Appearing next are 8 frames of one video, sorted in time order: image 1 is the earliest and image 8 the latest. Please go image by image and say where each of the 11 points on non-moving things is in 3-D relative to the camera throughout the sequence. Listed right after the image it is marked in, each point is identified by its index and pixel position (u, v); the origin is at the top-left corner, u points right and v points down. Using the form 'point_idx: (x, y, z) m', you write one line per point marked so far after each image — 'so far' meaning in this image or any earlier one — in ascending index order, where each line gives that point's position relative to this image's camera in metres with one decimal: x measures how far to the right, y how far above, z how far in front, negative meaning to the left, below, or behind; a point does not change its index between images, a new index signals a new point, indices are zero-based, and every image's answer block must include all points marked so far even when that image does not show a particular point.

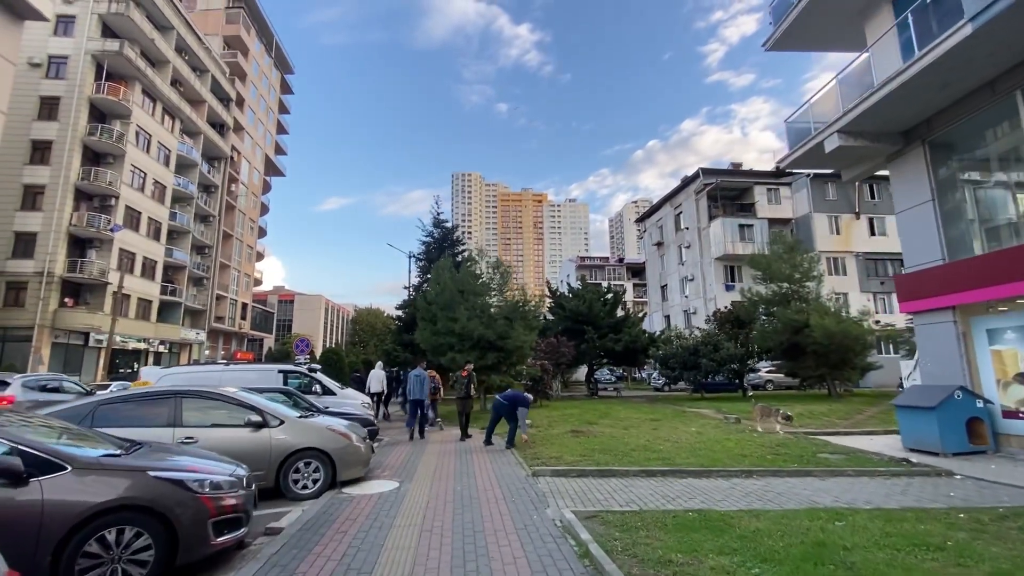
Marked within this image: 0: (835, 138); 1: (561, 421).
0: (+7.9, +3.7, +11.7) m
1: (+1.6, -4.2, +15.2) m
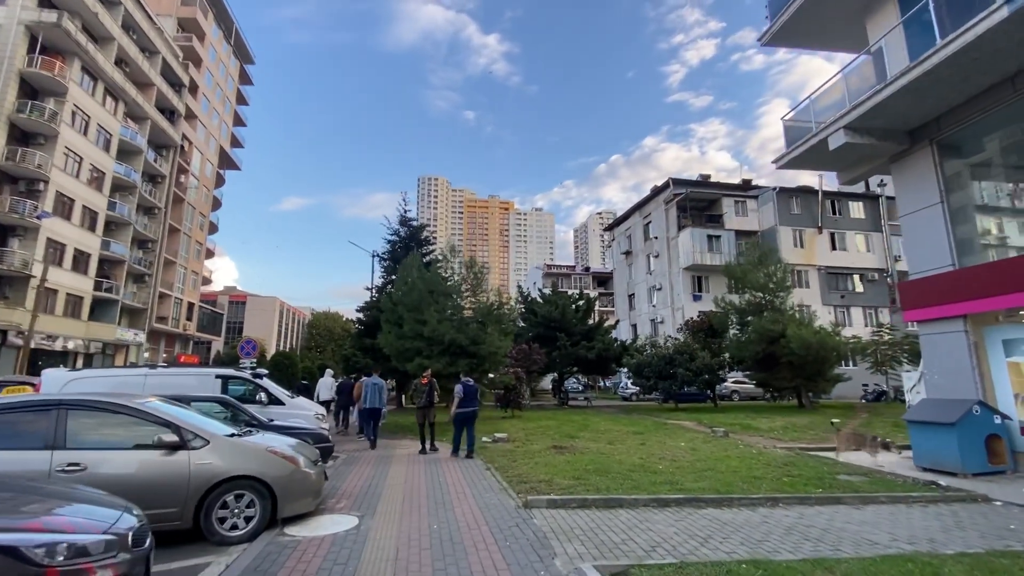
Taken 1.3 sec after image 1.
0: (+7.6, +3.5, +11.0) m
1: (+0.8, -4.3, +13.9) m
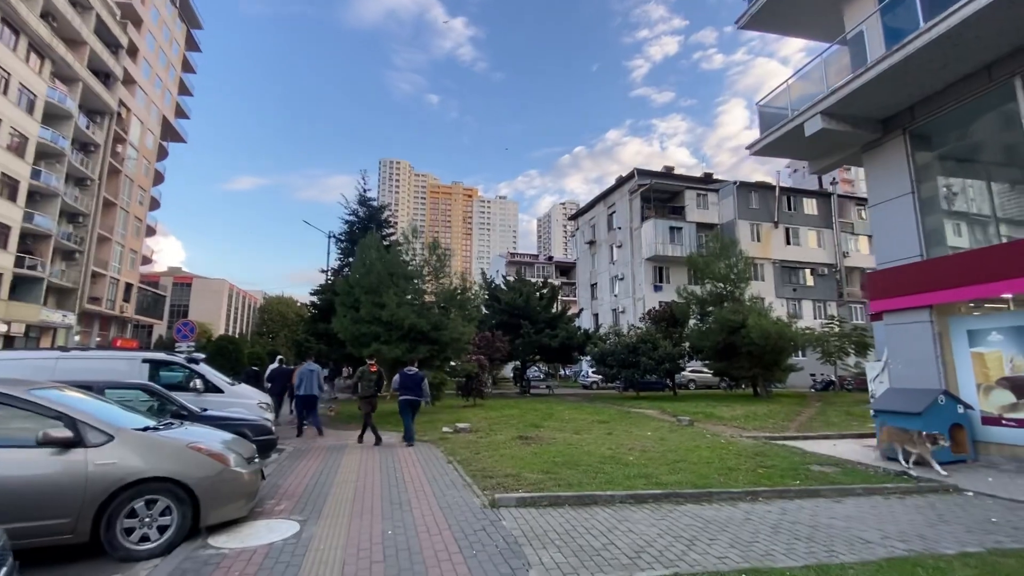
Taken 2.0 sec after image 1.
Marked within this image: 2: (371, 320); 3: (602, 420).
0: (+6.9, +3.8, +10.8) m
1: (-0.2, -3.8, +13.3) m
2: (-5.0, -1.1, +16.7) m
3: (+2.8, -4.0, +14.6) m
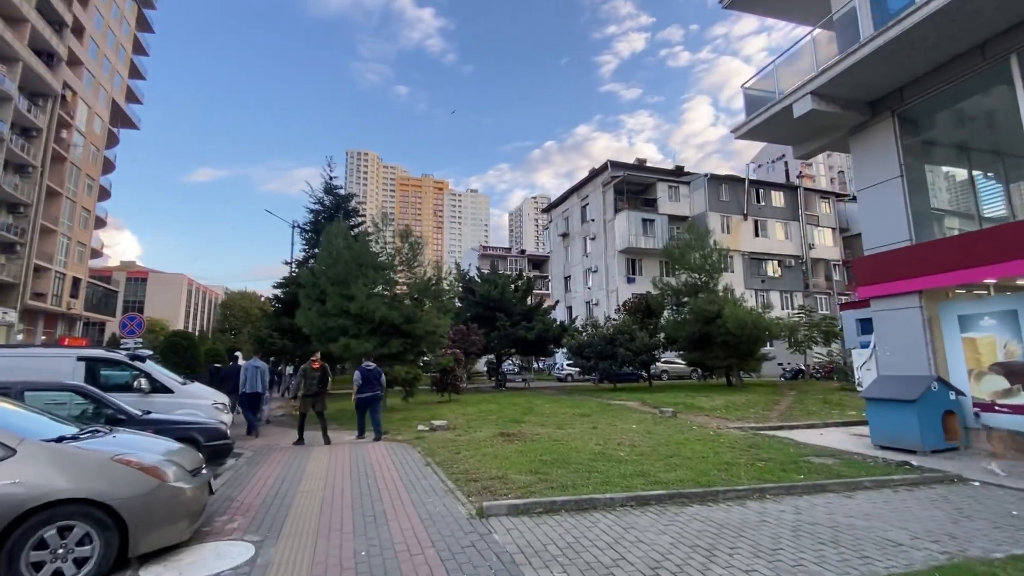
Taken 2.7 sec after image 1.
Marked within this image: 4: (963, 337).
0: (+6.5, +4.1, +10.5) m
1: (-0.8, -3.5, +12.6) m
2: (-5.7, -0.8, +15.7) m
3: (+2.1, -3.7, +14.2) m
4: (+8.5, -0.9, +9.1) m
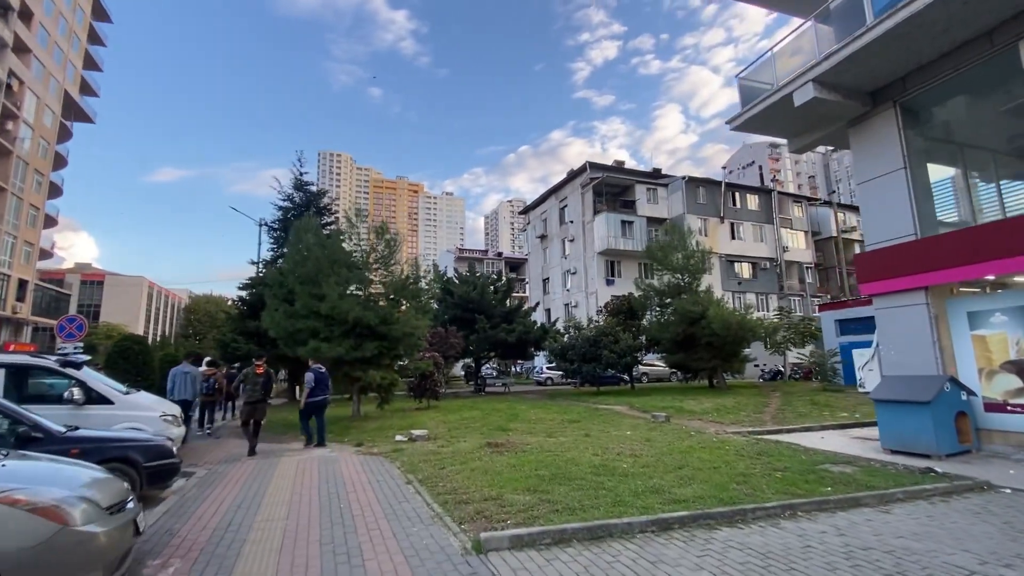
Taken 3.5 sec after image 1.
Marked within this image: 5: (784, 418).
0: (+6.2, +4.2, +10.1) m
1: (-1.1, -3.5, +11.7) m
2: (-6.2, -0.8, +14.6) m
3: (+1.7, -3.7, +13.4) m
4: (+8.3, -0.9, +8.7) m
5: (+8.3, -3.9, +14.5) m
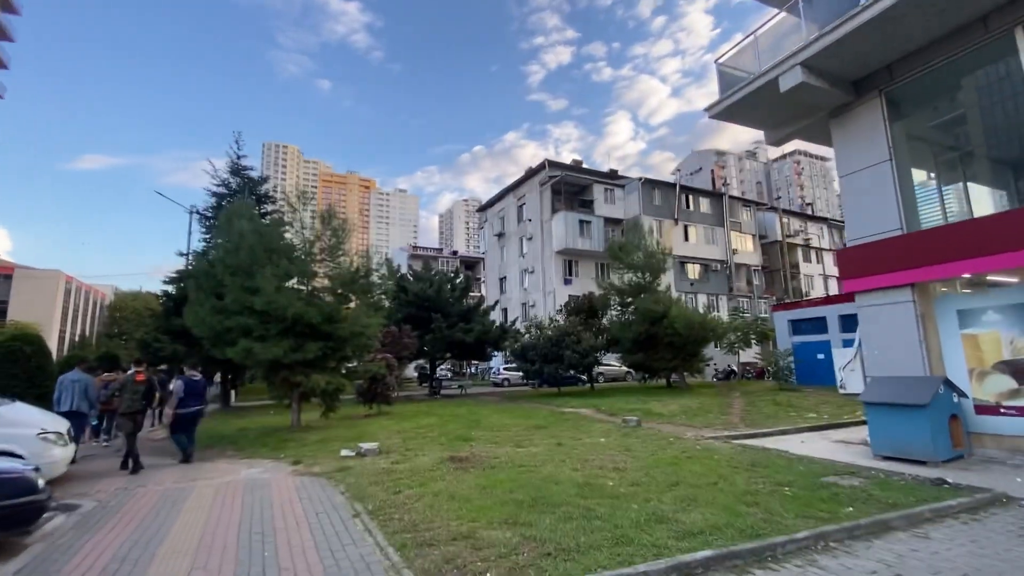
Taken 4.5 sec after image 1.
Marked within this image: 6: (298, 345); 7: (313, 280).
0: (+5.6, +4.3, +9.5) m
1: (-1.9, -3.3, +10.4) m
2: (-7.3, -0.6, +12.8) m
3: (+0.7, -3.6, +12.4) m
4: (+7.8, -0.8, +8.3) m
5: (+7.1, -3.9, +14.1) m
6: (-5.7, -1.5, +12.8) m
7: (-5.7, +0.2, +13.7) m
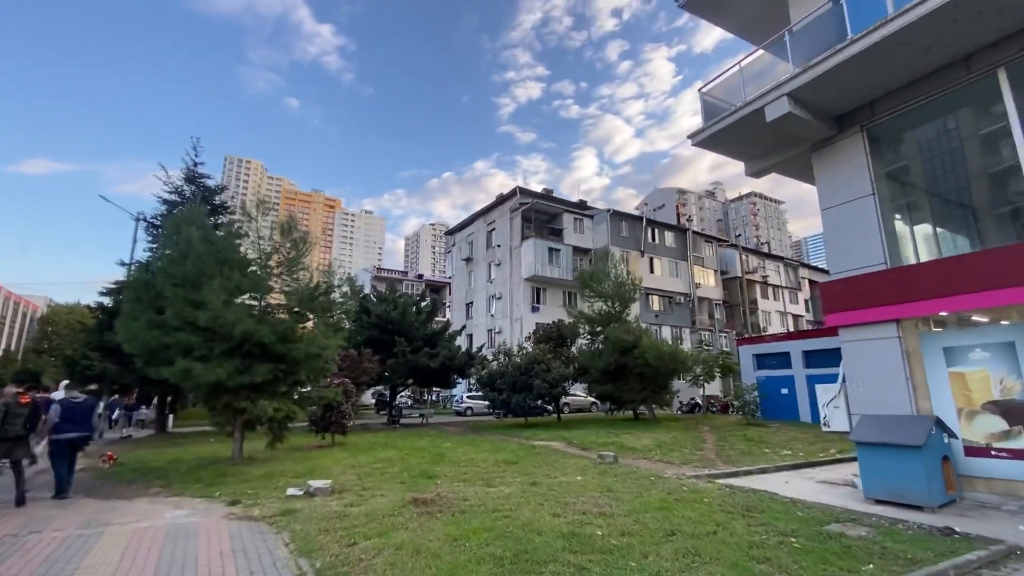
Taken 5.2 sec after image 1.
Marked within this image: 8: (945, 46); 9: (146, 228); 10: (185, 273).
0: (+5.3, +3.6, +9.4) m
1: (-2.5, -3.7, +9.4) m
2: (-7.9, -0.9, +11.5) m
3: (-0.1, -4.1, +11.5) m
4: (+7.4, -1.4, +8.1) m
5: (+6.2, -4.8, +13.7) m
6: (-6.4, -1.9, +11.6) m
7: (-6.4, -0.2, +12.6) m
8: (+7.3, +4.1, +8.1) m
9: (-15.0, +2.5, +19.7) m
10: (-8.0, +0.3, +11.8) m
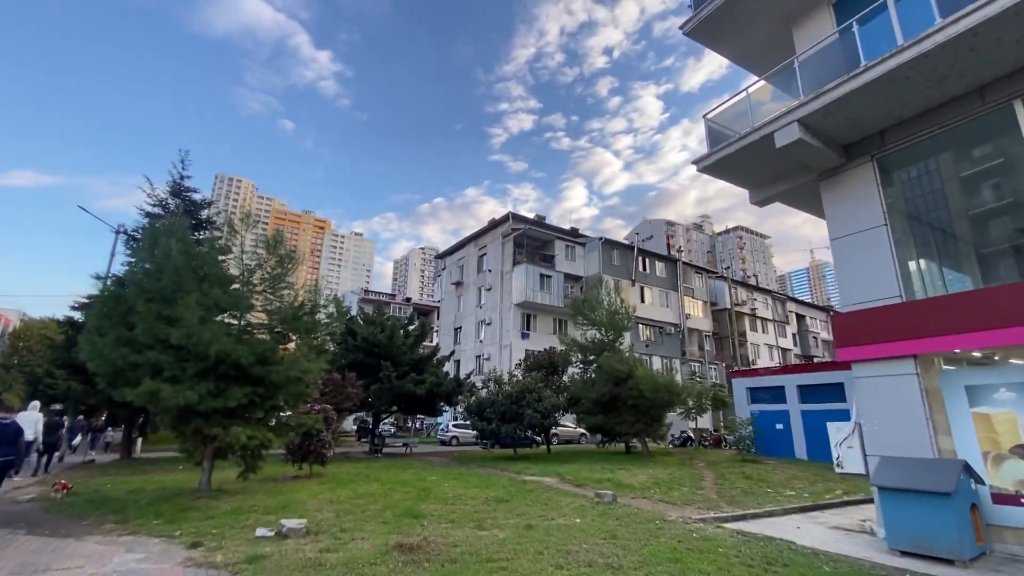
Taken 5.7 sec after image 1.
0: (+5.4, +3.0, +9.2) m
1: (-2.7, -4.0, +8.6) m
2: (-8.0, -1.2, +10.7) m
3: (-0.3, -4.7, +10.7) m
4: (+7.4, -2.0, +7.7) m
5: (+5.9, -5.6, +13.0) m
6: (-6.6, -2.3, +10.8) m
7: (-6.5, -0.6, +11.8) m
8: (+7.4, +3.5, +7.9) m
9: (-15.2, +1.9, +18.9) m
10: (-8.1, -0.1, +11.0) m
